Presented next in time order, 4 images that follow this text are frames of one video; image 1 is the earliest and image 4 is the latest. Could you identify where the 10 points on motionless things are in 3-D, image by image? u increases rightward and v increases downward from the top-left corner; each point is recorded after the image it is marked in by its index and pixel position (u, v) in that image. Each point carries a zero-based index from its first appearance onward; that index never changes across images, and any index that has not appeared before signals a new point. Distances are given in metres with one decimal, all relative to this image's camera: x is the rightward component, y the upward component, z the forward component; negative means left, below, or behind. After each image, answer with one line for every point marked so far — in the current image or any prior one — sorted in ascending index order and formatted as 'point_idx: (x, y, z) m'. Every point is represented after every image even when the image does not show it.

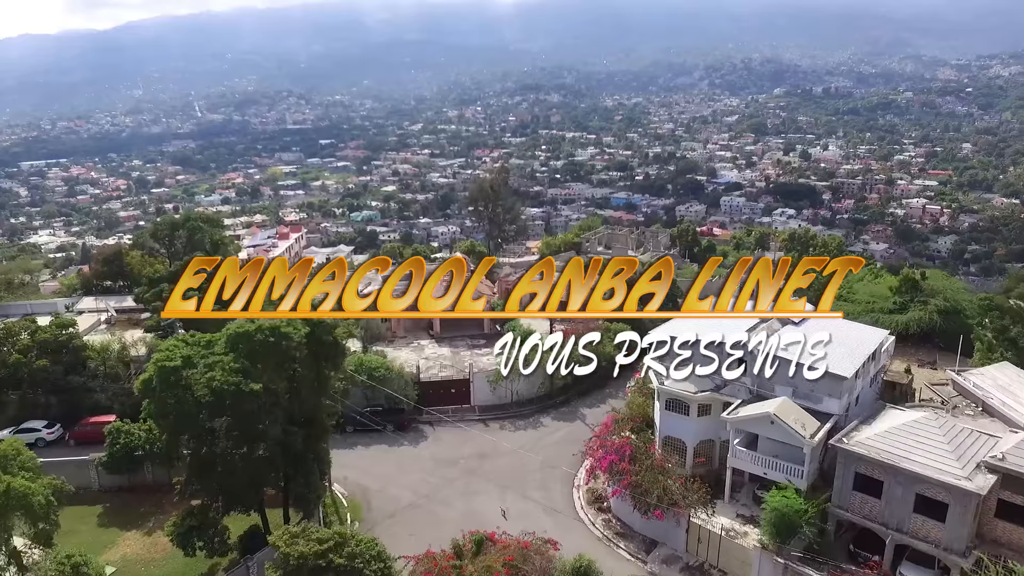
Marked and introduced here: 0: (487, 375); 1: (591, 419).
0: (-0.6, -2.2, +18.3) m
1: (+1.9, -3.2, +18.1) m
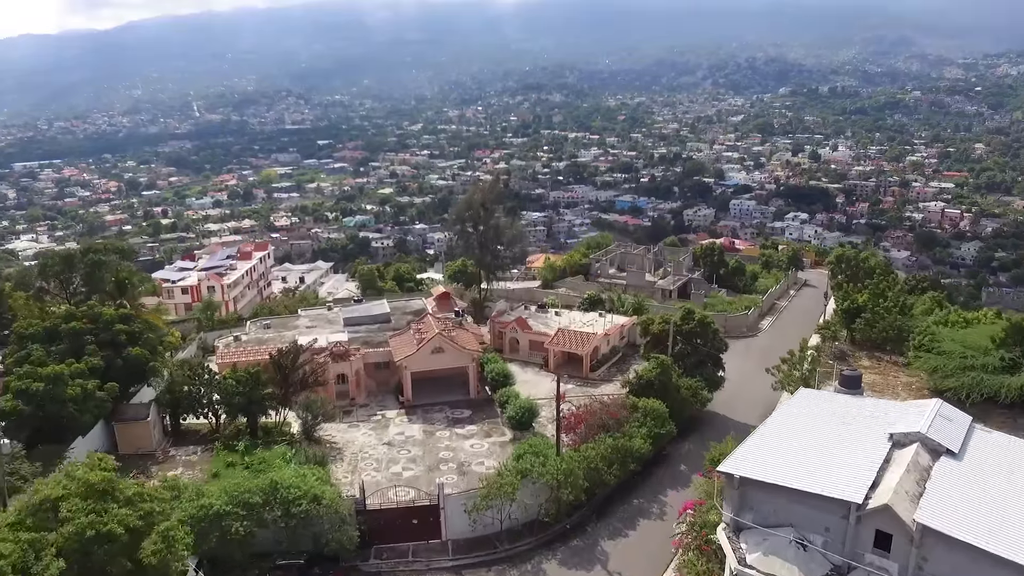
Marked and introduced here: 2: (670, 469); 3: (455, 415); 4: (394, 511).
0: (-0.8, -3.5, +12.6) m
1: (+1.7, -4.5, +12.4) m
2: (+3.2, -3.7, +15.7) m
3: (-1.4, -3.1, +18.3) m
4: (-2.0, -3.7, +12.6) m
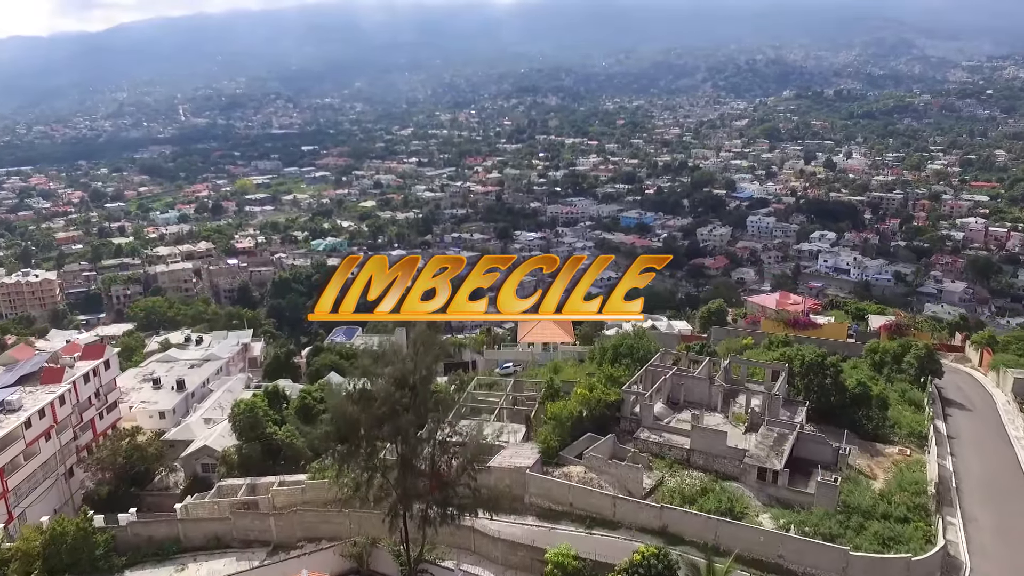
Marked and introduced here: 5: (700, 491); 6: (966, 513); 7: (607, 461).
0: (-1.2, -7.5, -1.6) m
1: (+1.3, -8.6, -1.9) m
2: (+2.7, -7.8, +1.5) m
3: (-1.9, -7.1, +4.1) m
4: (-2.4, -7.7, -1.7) m
5: (+4.2, -4.5, +16.9) m
6: (+10.6, -5.3, +17.9) m
7: (+2.2, -4.0, +17.4) m
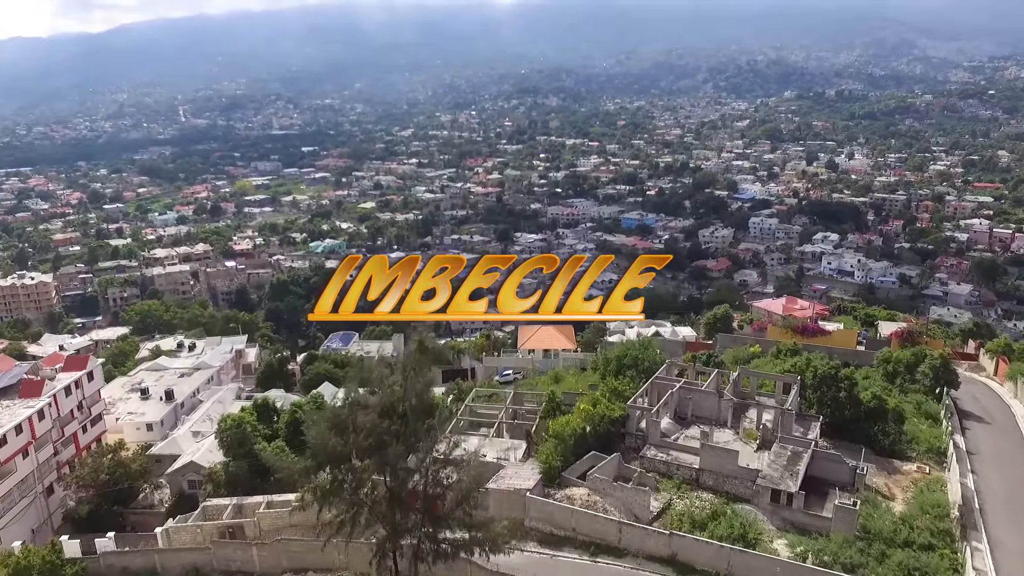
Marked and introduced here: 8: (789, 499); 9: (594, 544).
0: (-1.3, -7.8, -2.6) m
1: (+1.2, -8.8, -2.8) m
2: (+2.7, -8.0, +0.6) m
3: (-1.9, -7.4, +3.1) m
4: (-2.5, -8.0, -2.6) m
5: (+4.2, -4.8, +16.0) m
6: (+10.6, -5.5, +16.9) m
7: (+2.2, -4.3, +16.5) m
8: (+6.0, -4.6, +16.4) m
9: (+1.7, -5.3, +15.5) m
